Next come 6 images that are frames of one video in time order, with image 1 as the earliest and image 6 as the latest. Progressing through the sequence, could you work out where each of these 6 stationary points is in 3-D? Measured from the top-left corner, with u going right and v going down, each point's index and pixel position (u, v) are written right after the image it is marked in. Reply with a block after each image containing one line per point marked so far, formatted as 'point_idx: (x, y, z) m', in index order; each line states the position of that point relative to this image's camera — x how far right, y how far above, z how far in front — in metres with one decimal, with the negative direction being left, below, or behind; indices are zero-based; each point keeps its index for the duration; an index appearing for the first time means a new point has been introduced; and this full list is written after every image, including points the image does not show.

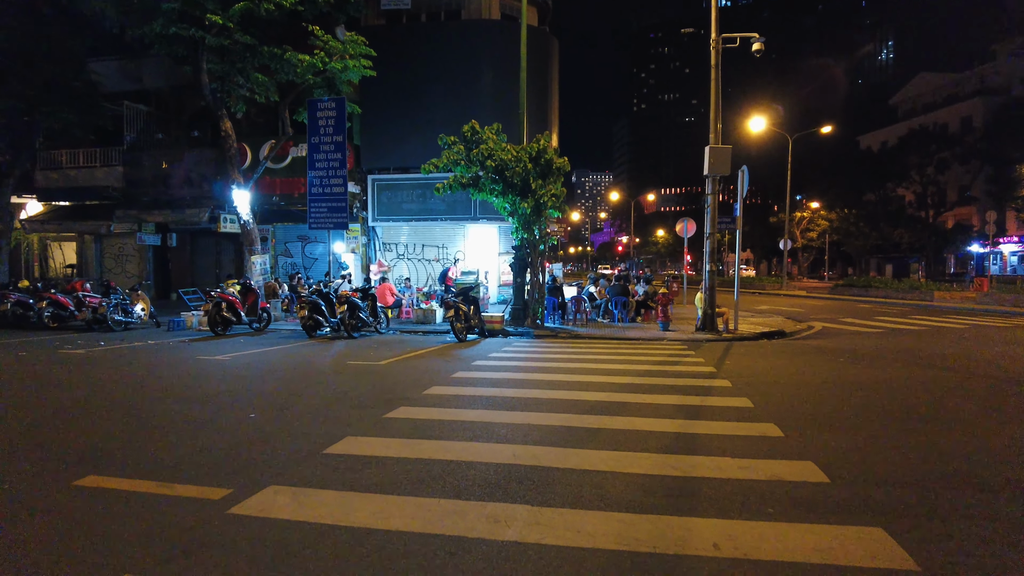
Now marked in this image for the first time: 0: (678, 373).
0: (+2.3, -1.2, +8.7) m
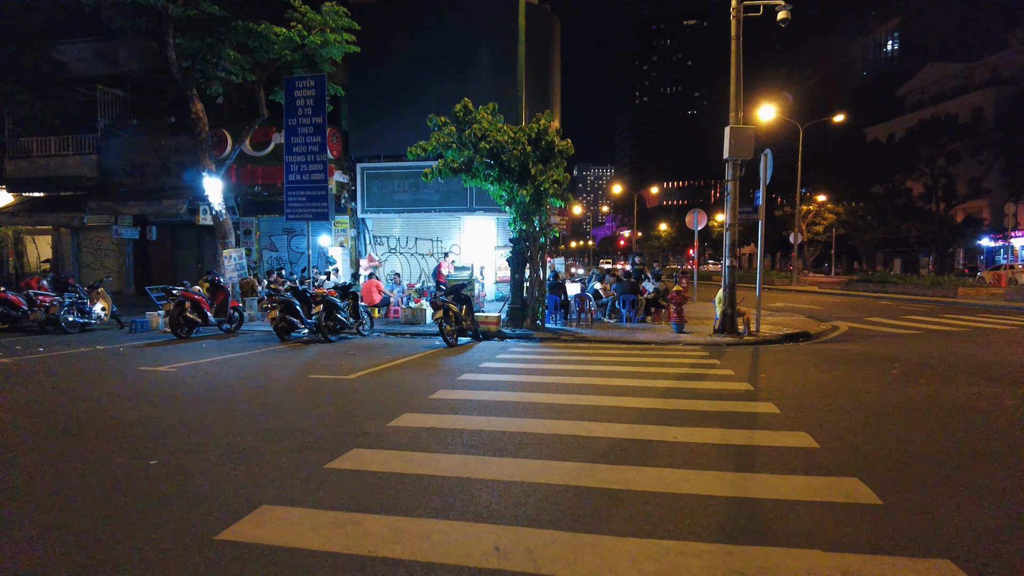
0: (+2.2, -1.2, +7.1) m
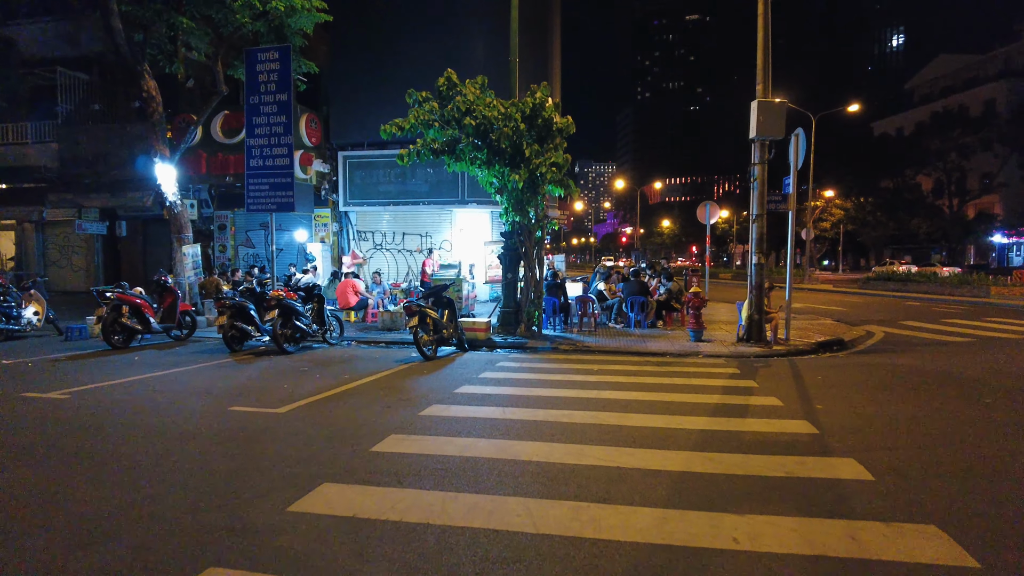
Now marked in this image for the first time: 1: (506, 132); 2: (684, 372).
0: (+2.0, -1.2, +5.1) m
1: (-0.1, +2.8, +11.4) m
2: (+2.4, -1.2, +8.9) m
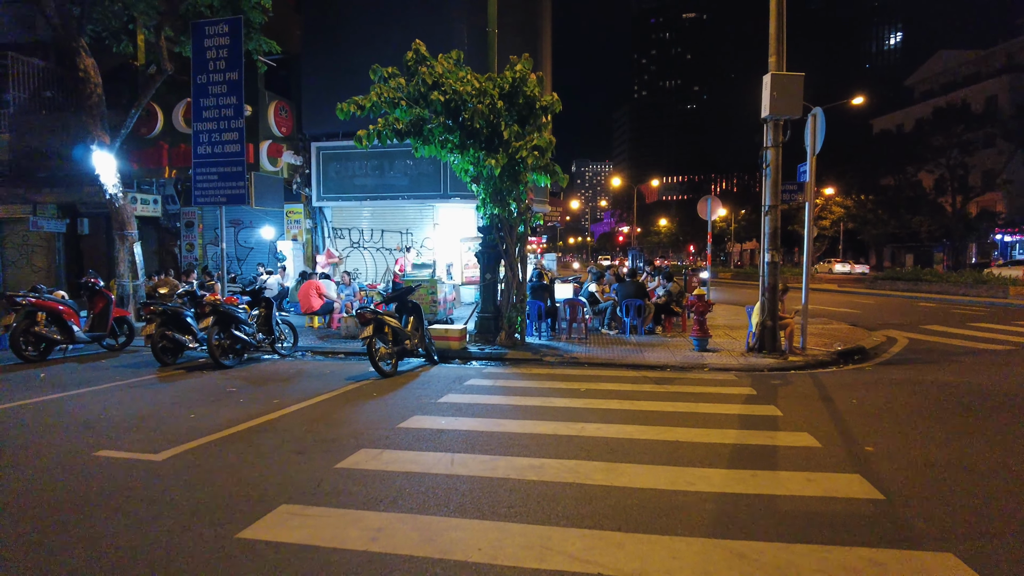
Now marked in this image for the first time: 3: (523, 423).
0: (+1.7, -1.3, +3.6) m
1: (-0.5, +2.8, +9.8) m
2: (+2.1, -1.2, +7.3) m
3: (+0.1, -1.3, +5.8) m
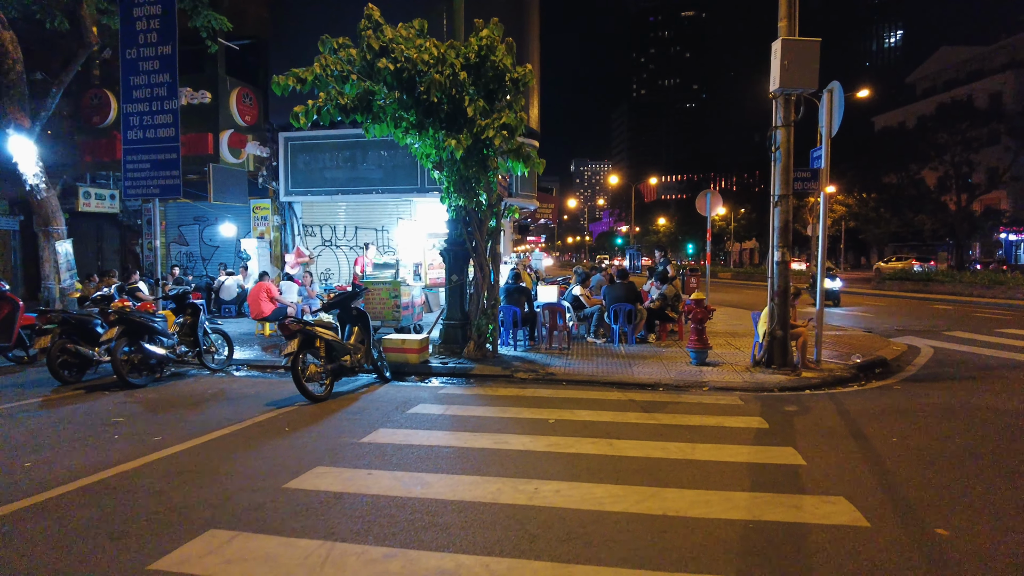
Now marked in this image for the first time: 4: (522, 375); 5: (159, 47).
0: (+1.2, -1.3, +2.1) m
1: (-1.0, +2.7, +8.3) m
2: (+1.6, -1.3, +5.8) m
3: (-0.4, -1.3, +4.3) m
4: (+0.1, -1.2, +8.8) m
5: (-6.1, +4.2, +10.8) m
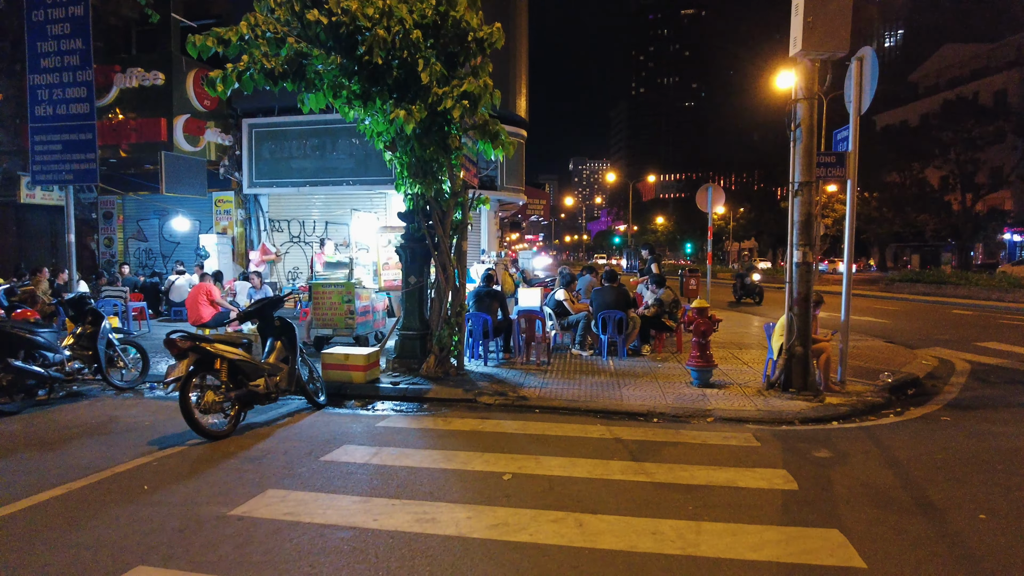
0: (+0.8, -1.4, +0.6) m
1: (-1.4, +2.7, +6.8) m
2: (+1.2, -1.4, +4.3) m
3: (-0.8, -1.4, +2.8) m
4: (-0.3, -1.3, +7.2) m
5: (-6.5, +4.1, +9.3) m
